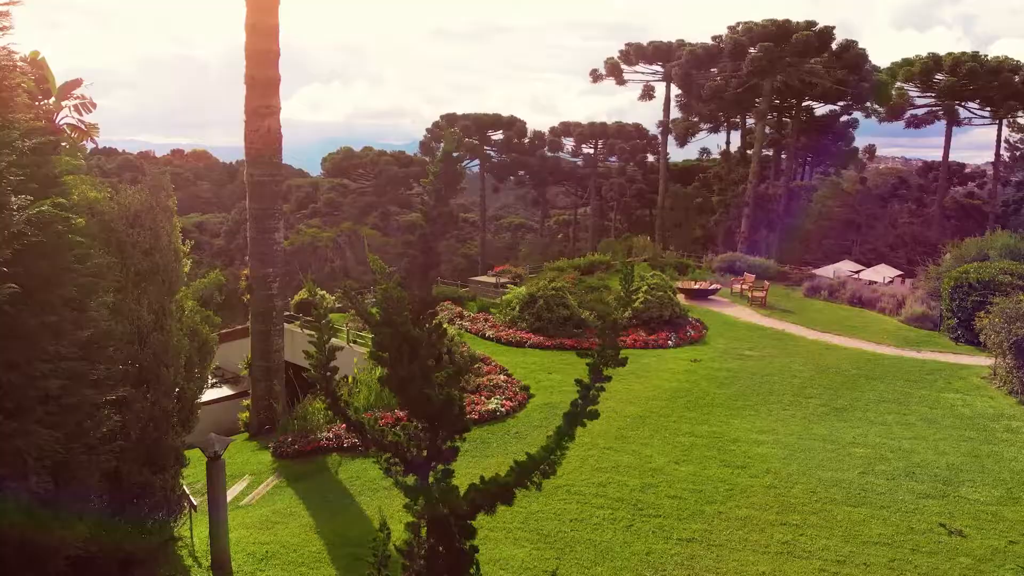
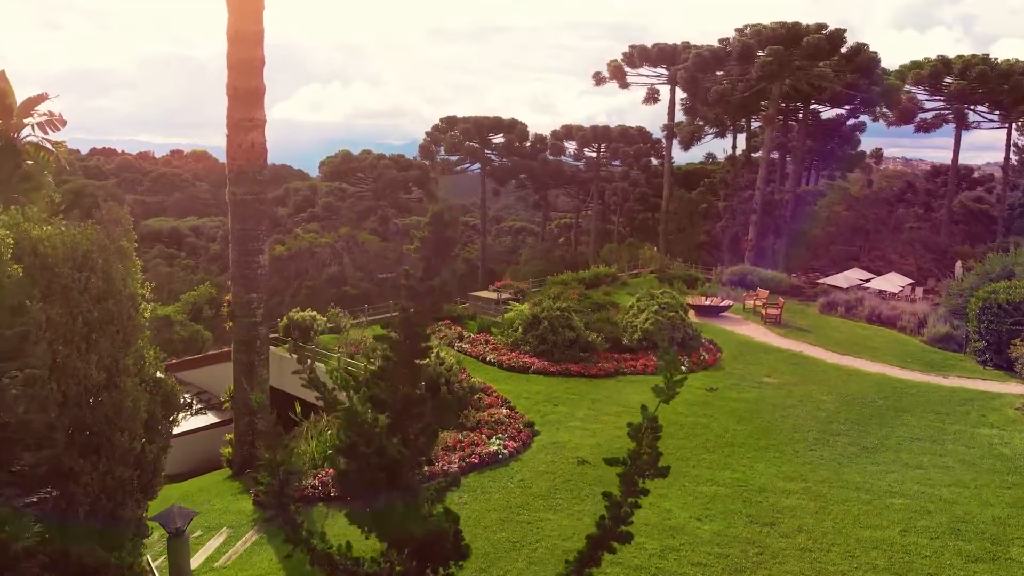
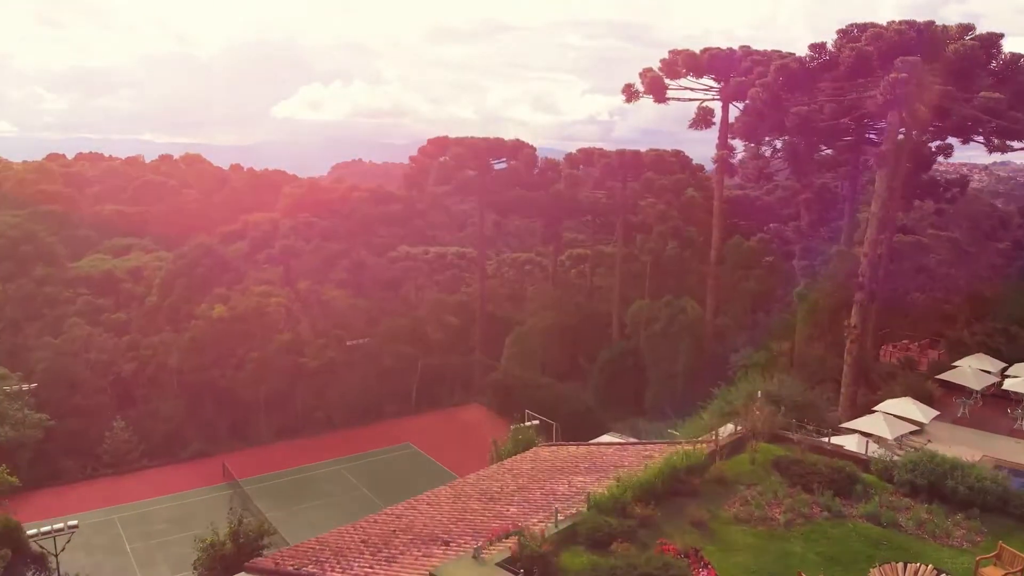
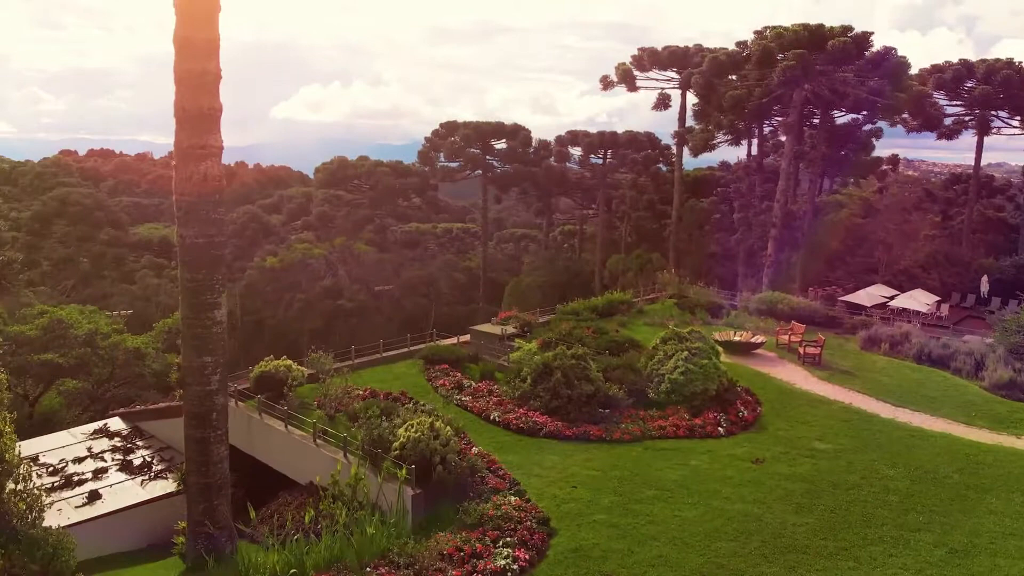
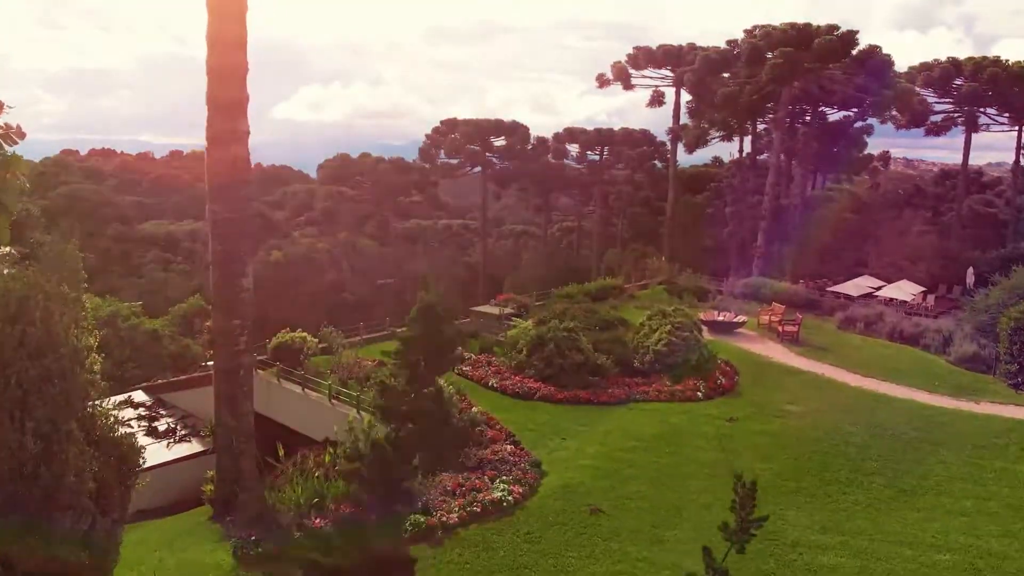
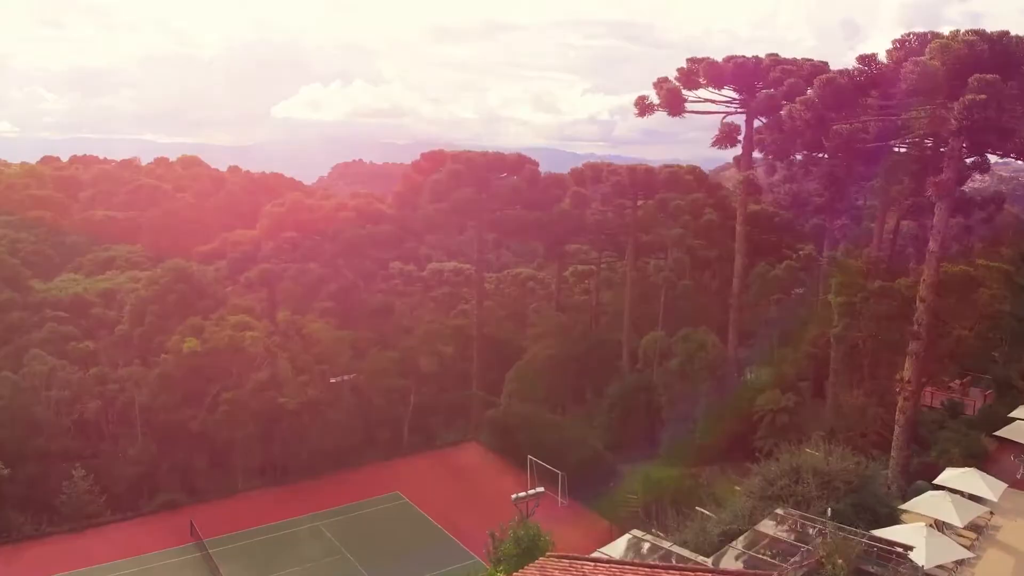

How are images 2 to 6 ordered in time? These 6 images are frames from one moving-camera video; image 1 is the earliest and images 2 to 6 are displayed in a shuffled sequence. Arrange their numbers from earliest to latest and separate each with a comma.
2, 5, 4, 3, 6
